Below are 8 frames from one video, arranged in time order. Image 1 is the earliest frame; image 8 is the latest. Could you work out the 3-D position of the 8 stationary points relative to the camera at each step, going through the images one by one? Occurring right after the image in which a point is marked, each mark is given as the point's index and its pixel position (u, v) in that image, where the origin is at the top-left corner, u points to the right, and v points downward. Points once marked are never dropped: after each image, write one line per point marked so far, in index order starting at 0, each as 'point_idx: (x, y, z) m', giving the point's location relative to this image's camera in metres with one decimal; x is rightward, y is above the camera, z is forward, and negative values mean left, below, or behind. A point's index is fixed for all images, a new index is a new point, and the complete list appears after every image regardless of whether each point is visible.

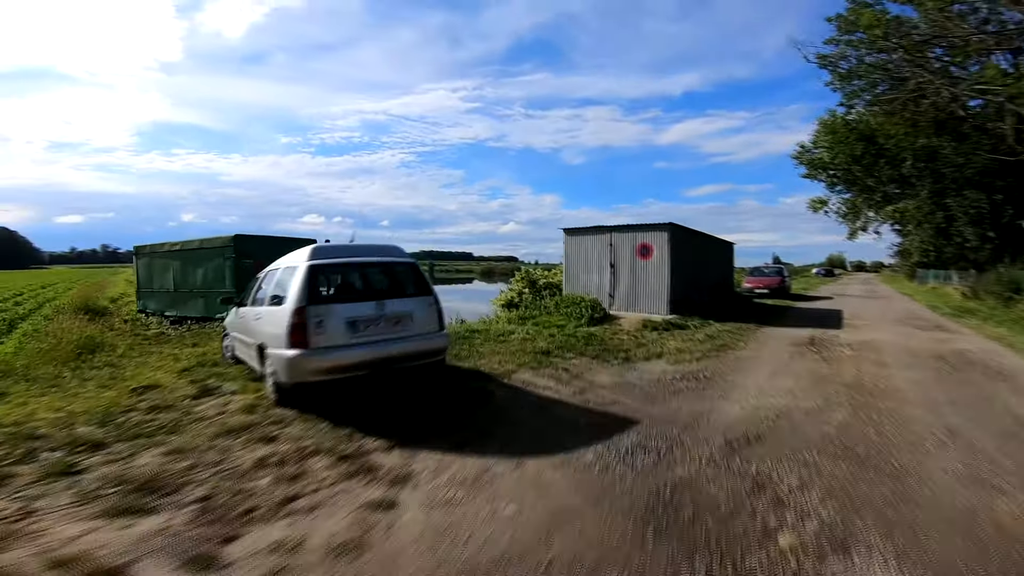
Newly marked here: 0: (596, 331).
0: (+1.8, -1.0, +13.0) m
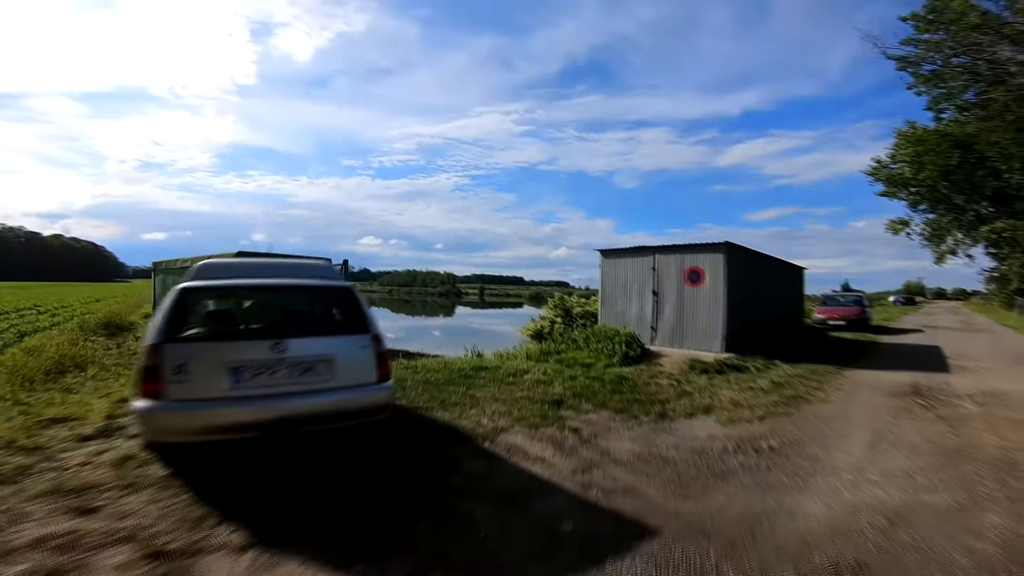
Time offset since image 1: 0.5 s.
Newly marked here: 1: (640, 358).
0: (+2.0, -1.5, +10.5) m
1: (+2.6, -1.4, +11.5) m
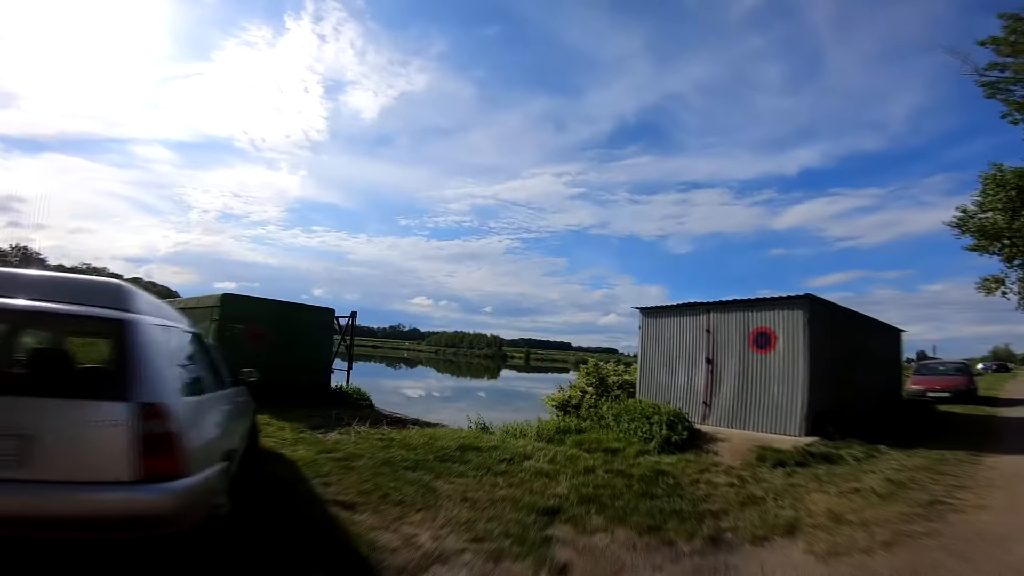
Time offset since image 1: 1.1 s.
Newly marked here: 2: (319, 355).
0: (+1.9, -2.2, +7.4) m
1: (+2.5, -2.2, +8.5) m
2: (-5.0, -1.8, +15.4) m
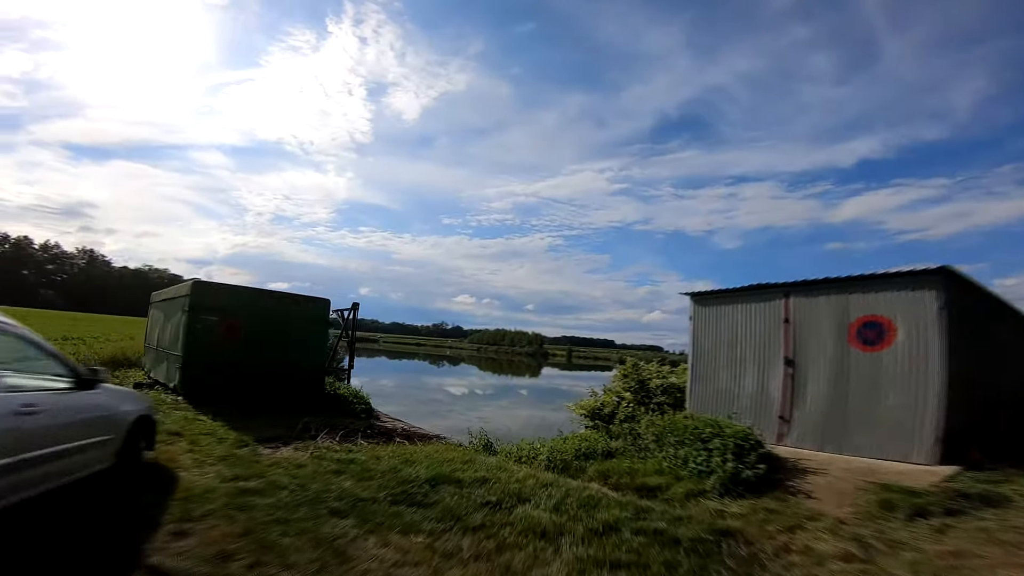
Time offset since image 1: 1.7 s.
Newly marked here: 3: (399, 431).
0: (+1.8, -1.9, +4.8) m
1: (+2.5, -1.9, +5.8) m
2: (-4.6, -1.5, +13.2) m
3: (-2.0, -2.5, +10.2) m
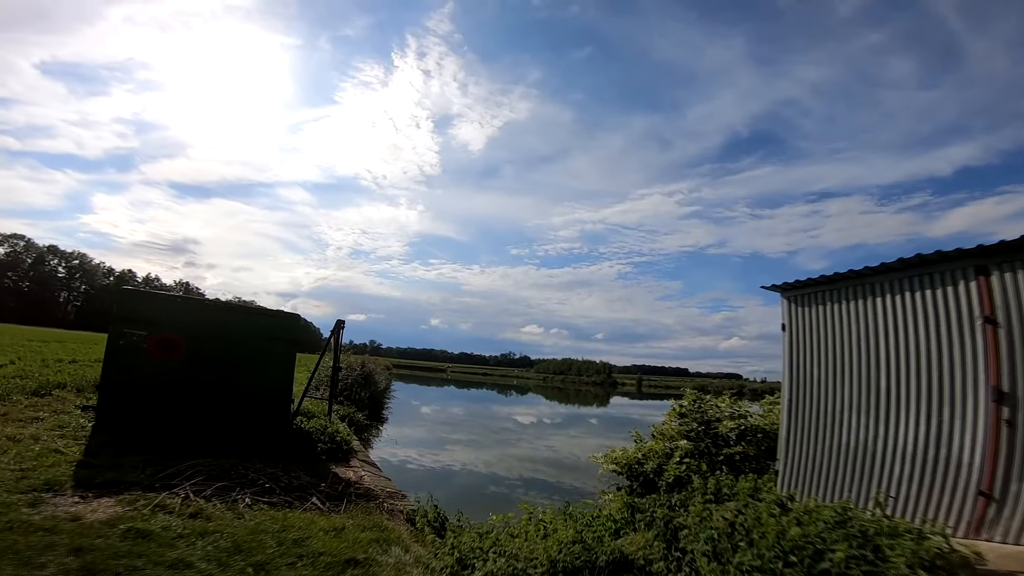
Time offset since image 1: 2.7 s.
0: (+1.0, -1.4, +1.1) m
1: (+1.8, -1.5, +2.0) m
2: (-4.3, -1.6, +10.2) m
3: (-2.1, -2.4, +6.9) m
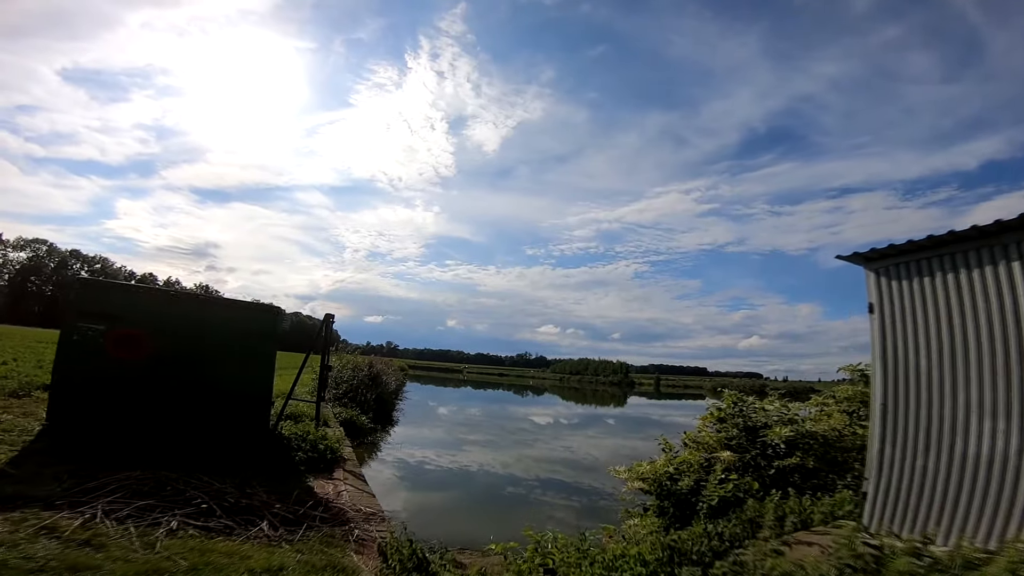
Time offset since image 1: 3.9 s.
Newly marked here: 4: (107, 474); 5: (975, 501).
0: (+0.9, -1.2, -0.2) m
1: (+1.7, -1.2, +0.6) m
2: (-4.2, -1.4, +9.0) m
3: (-2.1, -2.2, +5.6) m
4: (-3.9, -1.9, +5.6) m
5: (+3.2, -1.3, +3.6) m
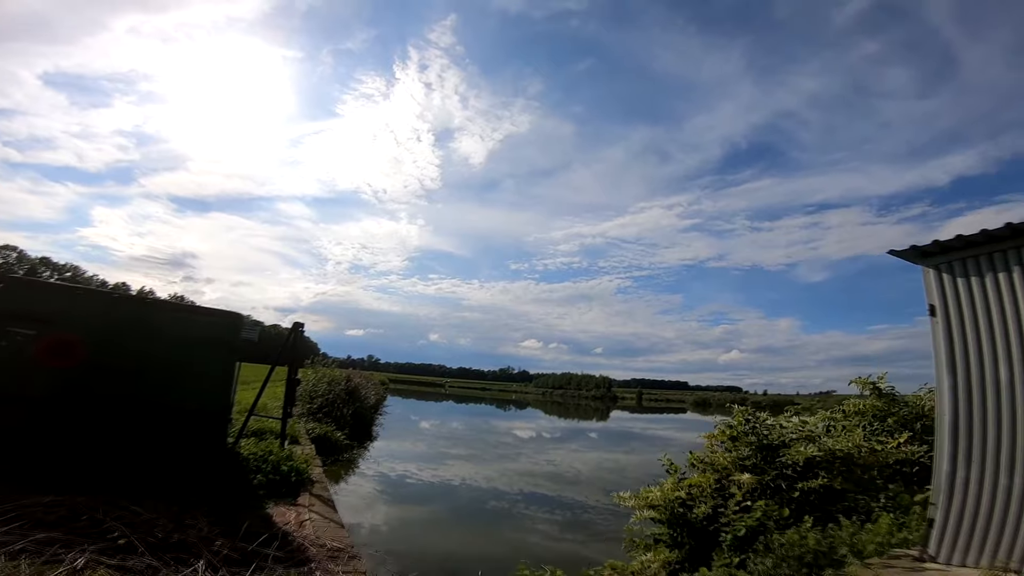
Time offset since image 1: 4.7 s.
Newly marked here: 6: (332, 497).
0: (+1.0, -1.0, -1.1) m
1: (+1.7, -1.1, -0.2) m
2: (-4.4, -1.4, +8.0) m
3: (-2.2, -2.1, +4.7) m
4: (-4.0, -1.8, +4.7) m
5: (+3.1, -1.3, +2.9) m
6: (-2.4, -2.8, +8.0) m
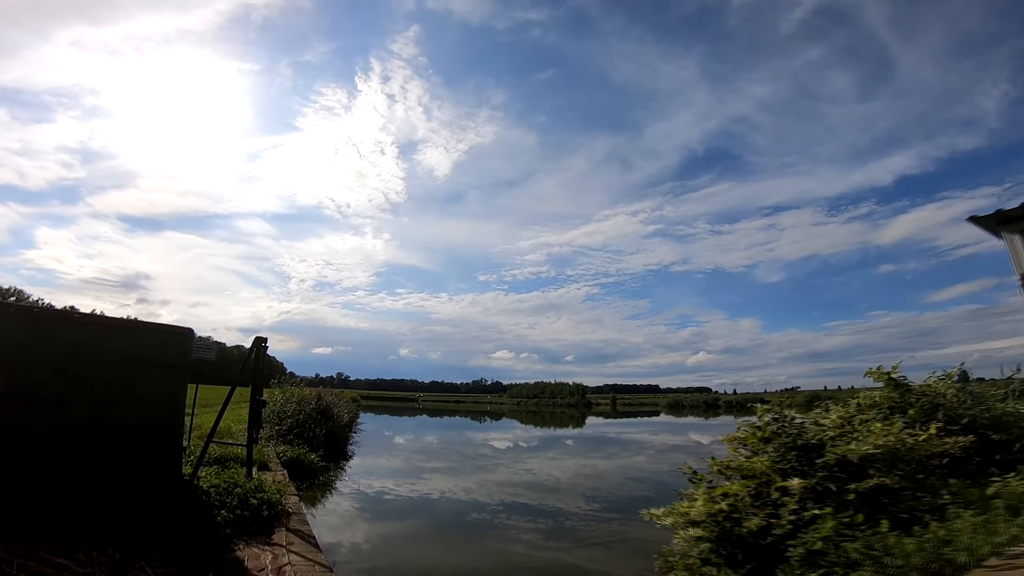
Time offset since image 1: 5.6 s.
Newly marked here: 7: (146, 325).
0: (+1.4, -0.8, -1.8) m
1: (+2.2, -0.8, -0.9) m
2: (-4.4, -1.5, +6.9) m
3: (-2.0, -2.1, +3.7) m
4: (-3.7, -1.8, +3.6) m
5: (+3.4, -1.0, +2.2) m
6: (-2.4, -2.9, +7.0) m
7: (-4.4, -0.4, +7.2) m
